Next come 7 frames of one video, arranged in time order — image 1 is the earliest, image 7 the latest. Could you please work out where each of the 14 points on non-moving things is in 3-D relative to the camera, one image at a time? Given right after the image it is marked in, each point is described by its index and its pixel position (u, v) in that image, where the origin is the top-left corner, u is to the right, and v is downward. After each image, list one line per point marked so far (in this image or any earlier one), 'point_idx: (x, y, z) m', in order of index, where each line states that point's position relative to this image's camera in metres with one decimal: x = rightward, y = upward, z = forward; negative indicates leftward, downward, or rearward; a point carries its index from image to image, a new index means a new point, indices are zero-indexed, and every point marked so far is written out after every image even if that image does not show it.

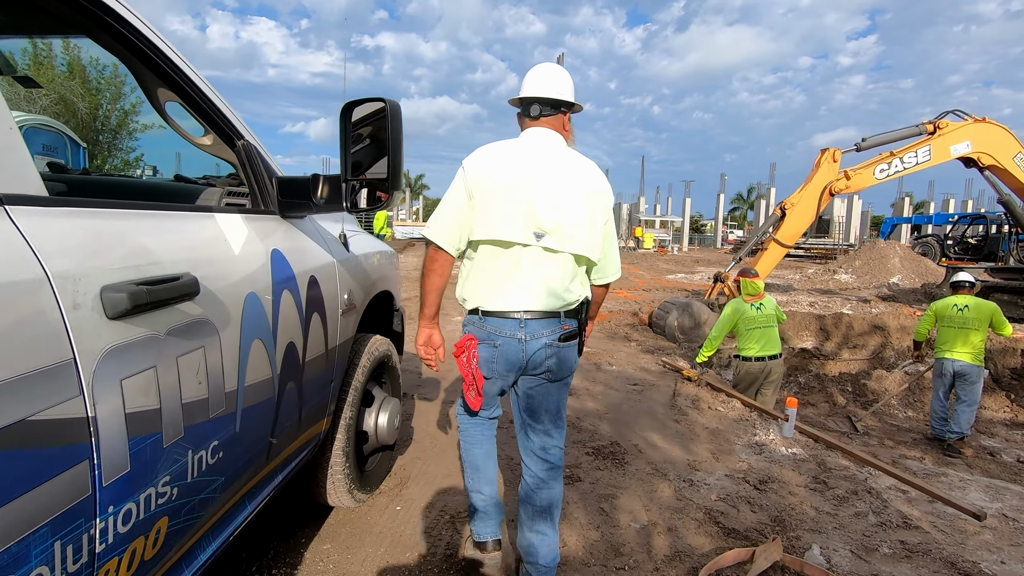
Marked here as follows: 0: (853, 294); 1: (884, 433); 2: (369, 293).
0: (+7.9, -0.2, +12.6) m
1: (+4.4, -1.7, +6.4) m
2: (-0.7, 0.0, +2.7) m
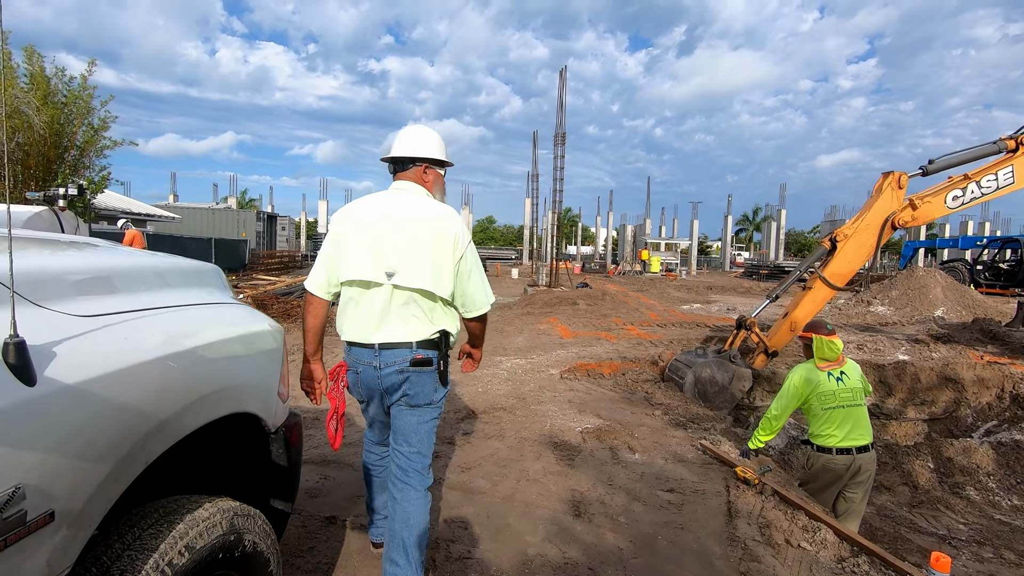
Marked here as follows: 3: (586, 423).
0: (+7.9, -0.9, +11.0) m
1: (+4.3, -2.2, +4.8) m
2: (-0.9, -0.4, +1.2) m
3: (+0.7, -1.3, +5.0) m
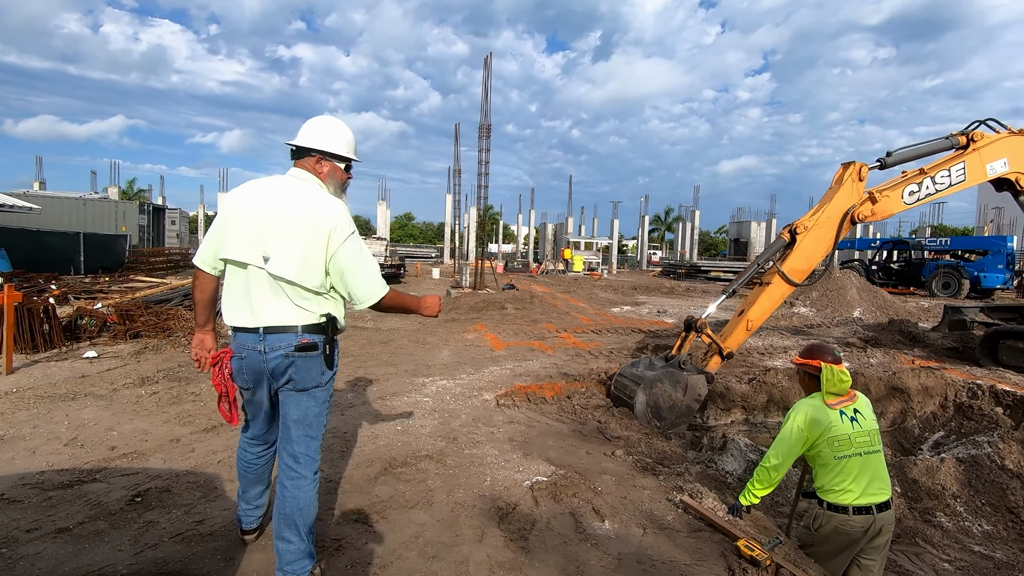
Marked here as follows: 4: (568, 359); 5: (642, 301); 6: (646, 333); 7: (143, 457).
0: (+6.4, -0.9, +11.0) m
1: (+3.8, -2.3, +4.3) m
2: (-0.8, -0.5, 0.0) m
3: (+0.2, -1.4, +4.0) m
4: (+0.8, -1.1, +8.0) m
5: (+4.1, -0.4, +16.8) m
6: (+2.6, -0.9, +10.6) m
7: (-2.7, -1.3, +4.0) m
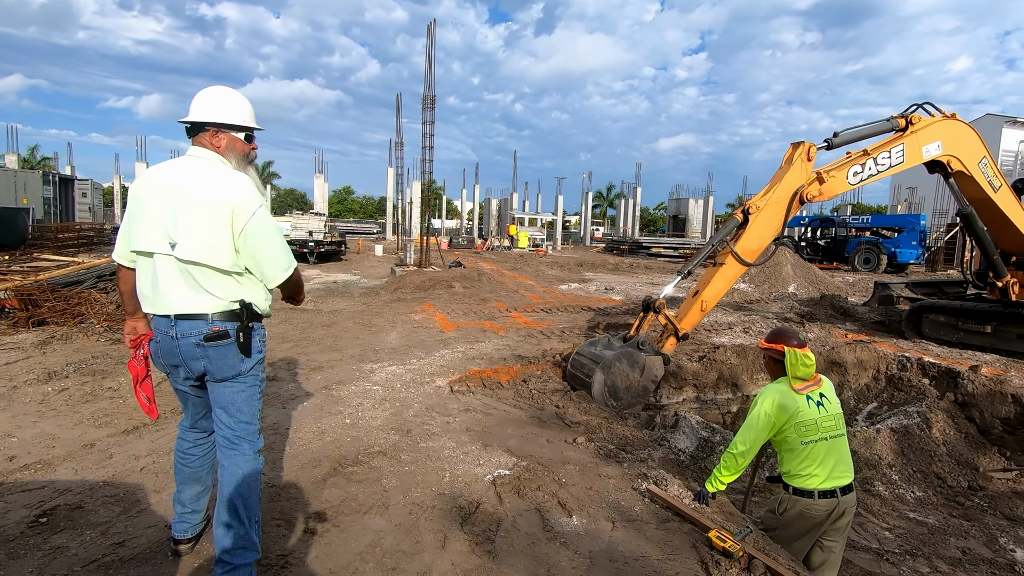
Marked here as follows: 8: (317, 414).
0: (+5.3, -0.5, +11.4) m
1: (+3.5, -2.2, +4.5) m
2: (-0.7, -0.6, -0.3) m
3: (-0.1, -1.3, +3.8) m
4: (+0.1, -0.7, +7.9) m
5: (+2.4, +0.3, +16.9) m
6: (+1.6, -0.5, +10.6) m
7: (-3.0, -1.2, +3.5) m
8: (-1.7, -1.1, +4.6) m
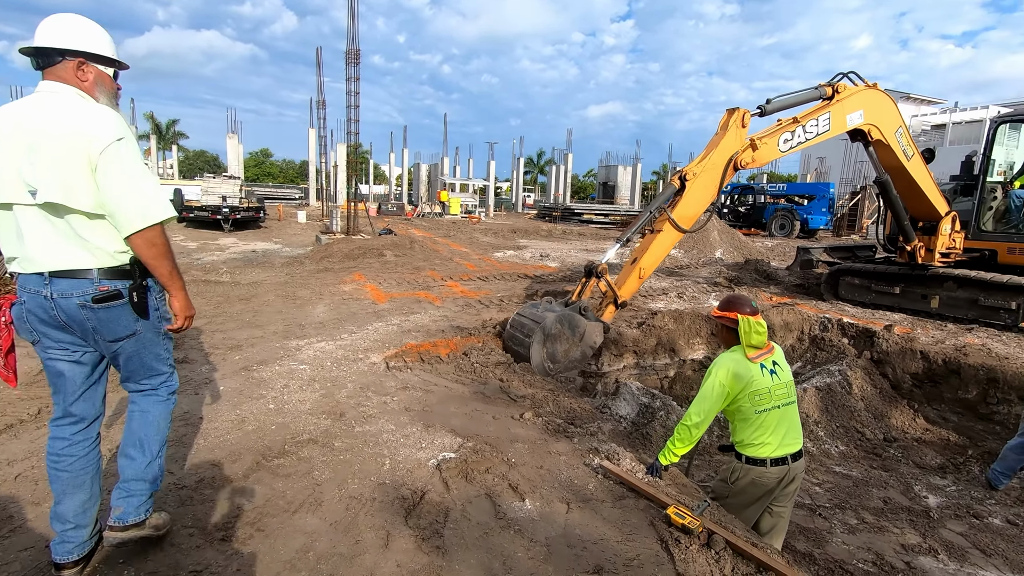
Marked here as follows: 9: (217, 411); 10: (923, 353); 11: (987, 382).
0: (+4.0, +0.3, +11.7) m
1: (+3.0, -1.9, +4.8) m
2: (-0.5, -0.6, -0.6) m
3: (-0.5, -1.1, +3.5) m
4: (-0.7, -0.3, +7.6) m
5: (+0.4, +1.3, +16.8) m
6: (+0.4, +0.2, +10.4) m
7: (-3.3, -1.0, +2.9) m
8: (-2.1, -0.9, +4.2) m
9: (-2.2, -0.9, +3.9) m
10: (+5.1, -0.8, +6.6) m
11: (+5.3, -1.1, +6.0) m
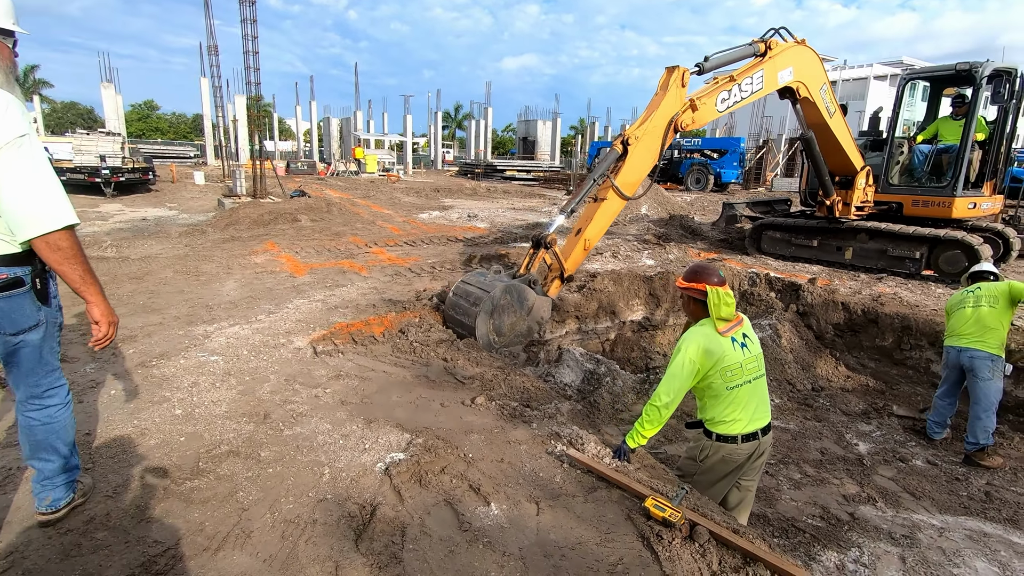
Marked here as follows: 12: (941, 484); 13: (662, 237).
0: (+2.4, +1.2, +11.7) m
1: (+2.5, -1.5, +4.9) m
2: (-0.2, -0.8, -1.0) m
3: (-0.7, -0.9, +3.1) m
4: (-1.6, +0.1, +7.0) m
5: (-1.9, +2.5, +16.1) m
6: (-0.9, +0.9, +10.0) m
7: (-3.4, -1.1, +2.1) m
8: (-2.5, -0.8, +3.5) m
9: (-2.5, -0.8, +3.3) m
10: (+4.3, -0.2, +6.9) m
11: (+4.6, -0.5, +6.4) m
12: (+3.6, -1.6, +4.5) m
13: (+3.1, +1.0, +11.0) m
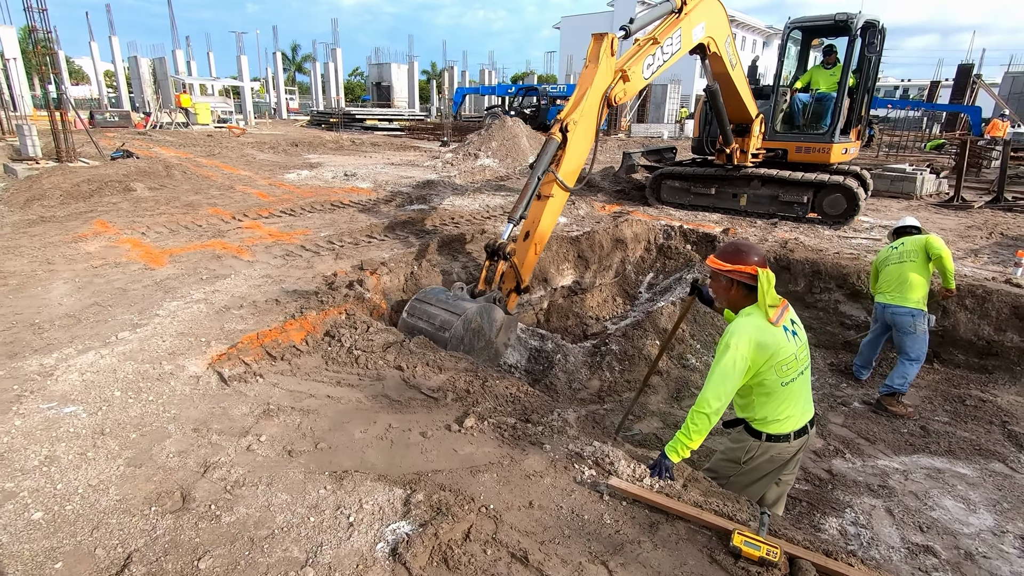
0: (+0.2, +2.1, +11.2) m
1: (+2.2, -1.1, +4.9) m
2: (+1.0, -1.2, -1.5) m
3: (-0.5, -1.0, +2.3) m
4: (-2.5, +0.3, +5.8) m
5: (-5.2, +3.3, +14.2) m
6: (-2.6, +1.3, +8.7) m
7: (-2.9, -1.5, +0.7) m
8: (-2.4, -1.0, +2.3) m
9: (-2.3, -1.0, +2.1) m
10: (+3.3, +0.5, +7.2) m
11: (+3.8, +0.2, +6.8) m
12: (+3.3, -1.2, +4.8) m
13: (+1.0, +1.9, +10.6) m
